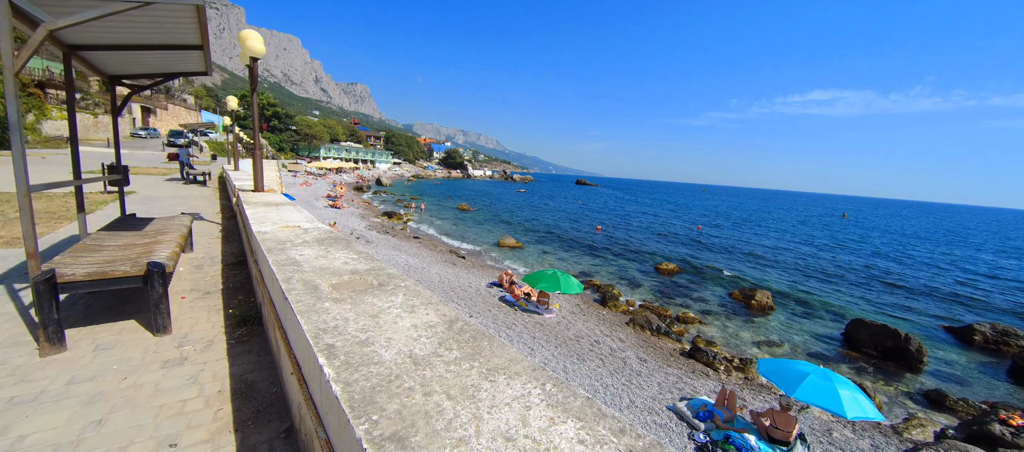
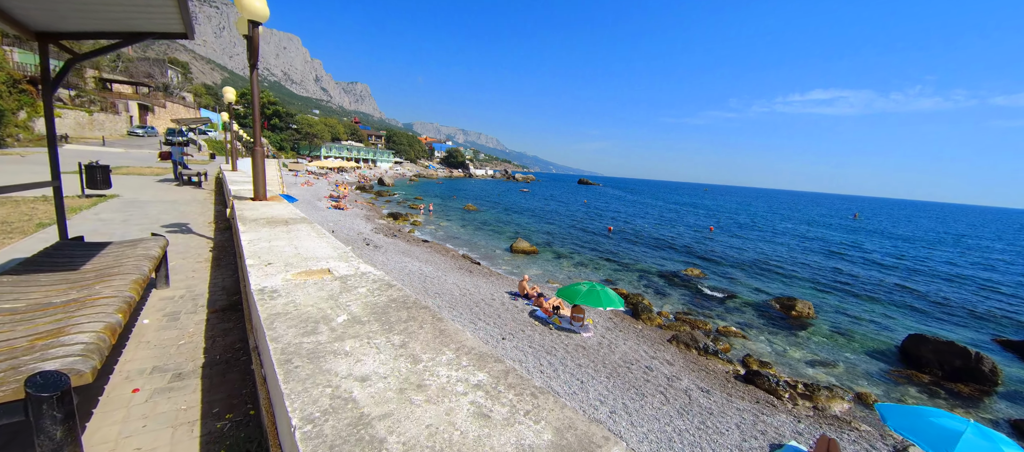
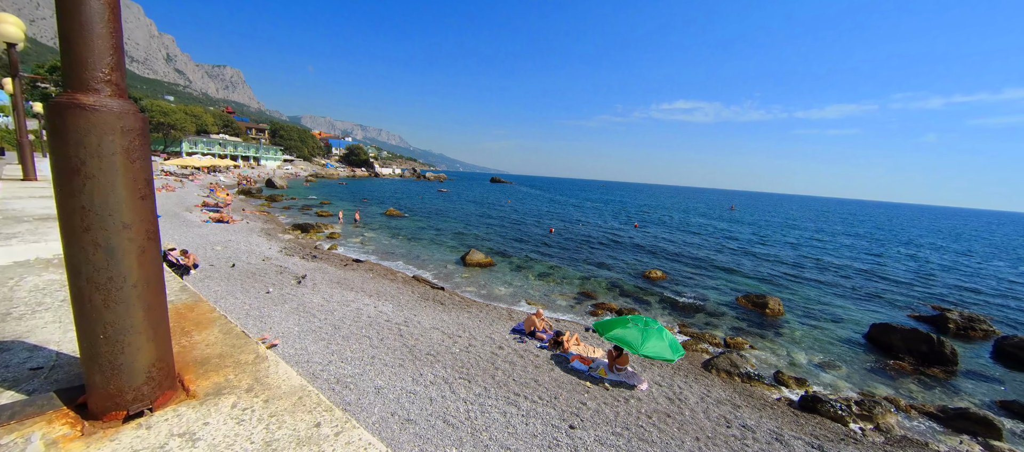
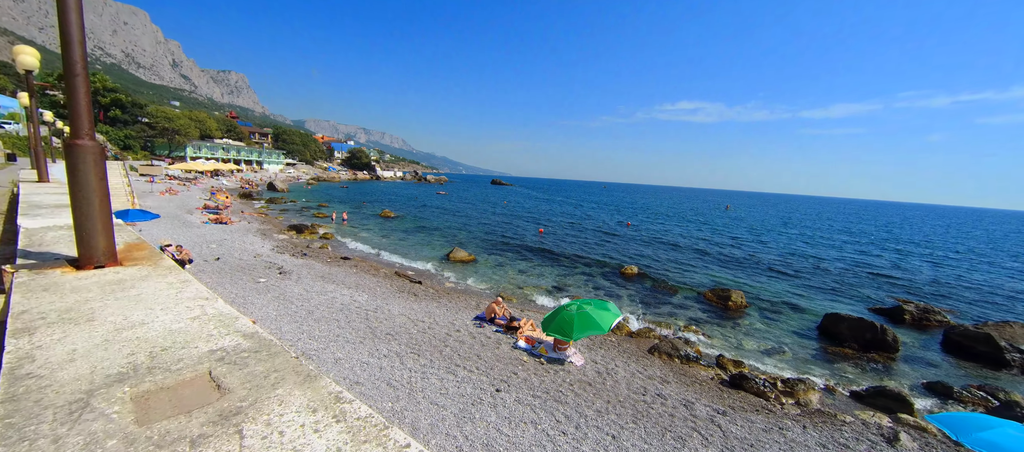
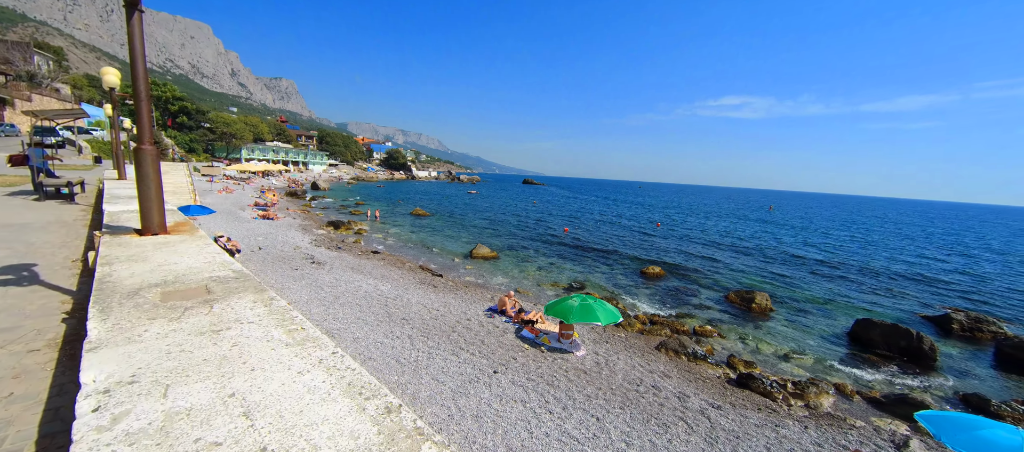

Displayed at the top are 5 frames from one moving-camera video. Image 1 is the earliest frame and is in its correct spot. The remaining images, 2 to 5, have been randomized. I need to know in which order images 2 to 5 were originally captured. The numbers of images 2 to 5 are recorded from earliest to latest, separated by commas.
2, 5, 4, 3
